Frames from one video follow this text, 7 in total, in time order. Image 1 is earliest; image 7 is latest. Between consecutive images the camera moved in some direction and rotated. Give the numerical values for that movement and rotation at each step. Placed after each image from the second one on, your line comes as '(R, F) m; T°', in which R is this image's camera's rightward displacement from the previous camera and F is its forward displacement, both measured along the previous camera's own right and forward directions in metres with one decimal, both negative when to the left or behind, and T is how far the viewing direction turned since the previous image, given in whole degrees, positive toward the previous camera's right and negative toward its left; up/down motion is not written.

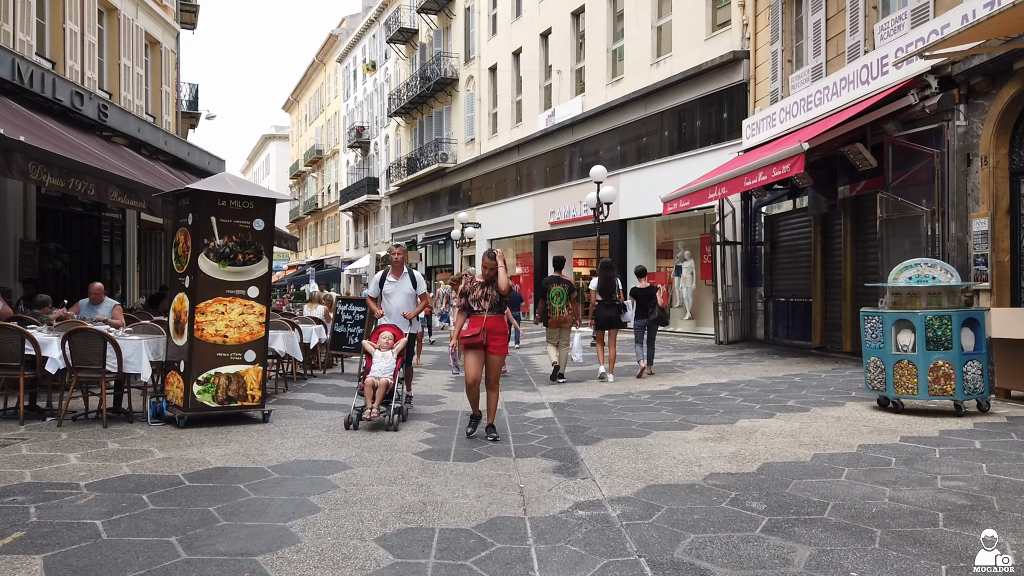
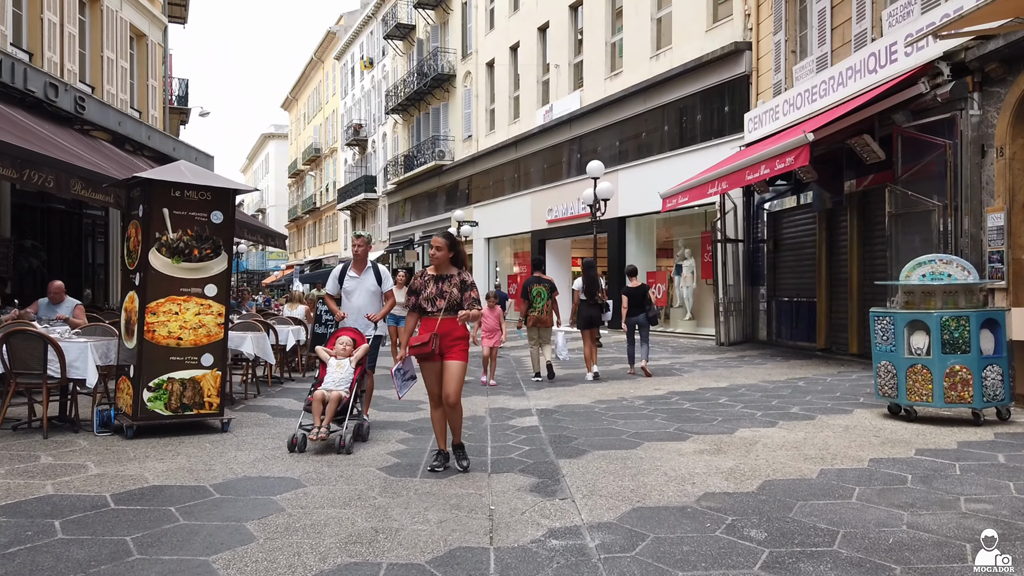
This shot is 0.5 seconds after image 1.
(+0.2, +0.5) m; 0°
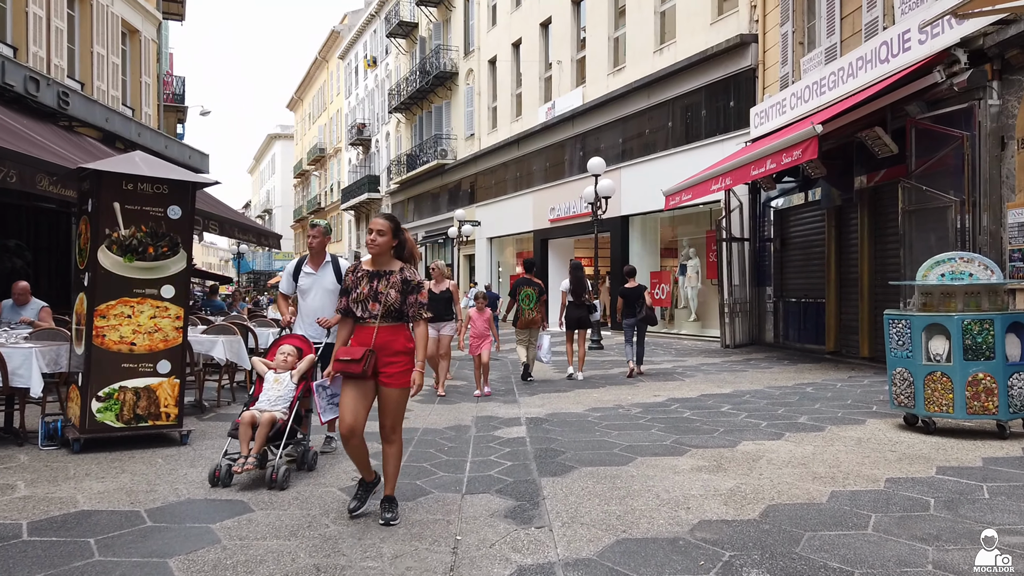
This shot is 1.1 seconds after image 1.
(+0.2, +0.5) m; -1°
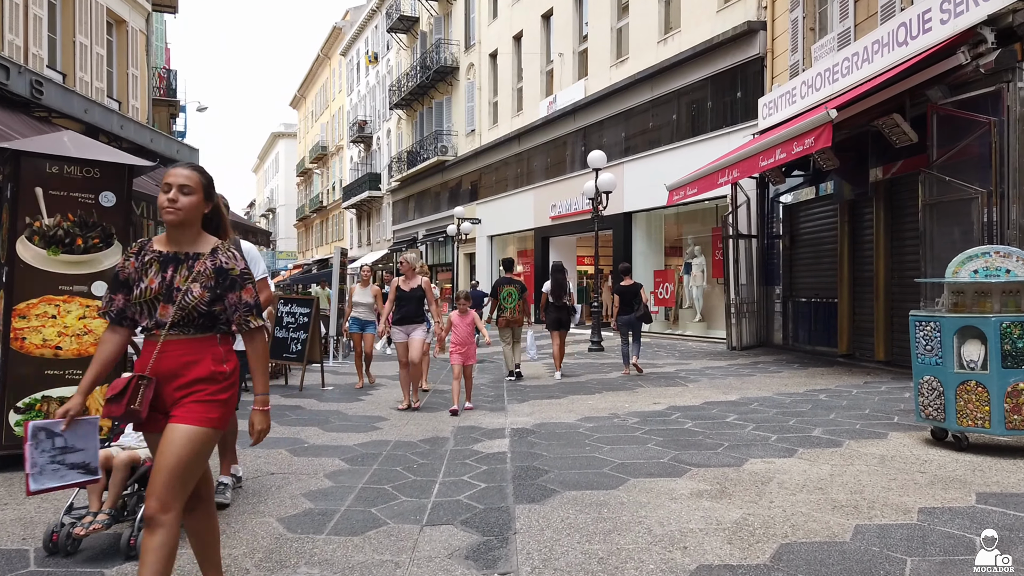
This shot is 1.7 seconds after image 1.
(+0.2, +0.6) m; 0°
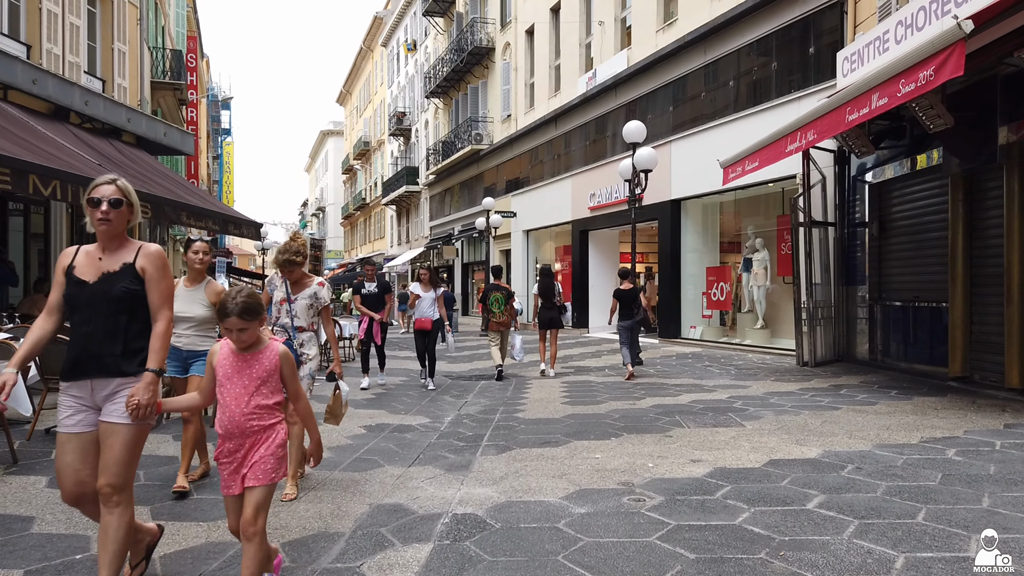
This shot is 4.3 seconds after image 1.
(+0.6, +2.5) m; -4°
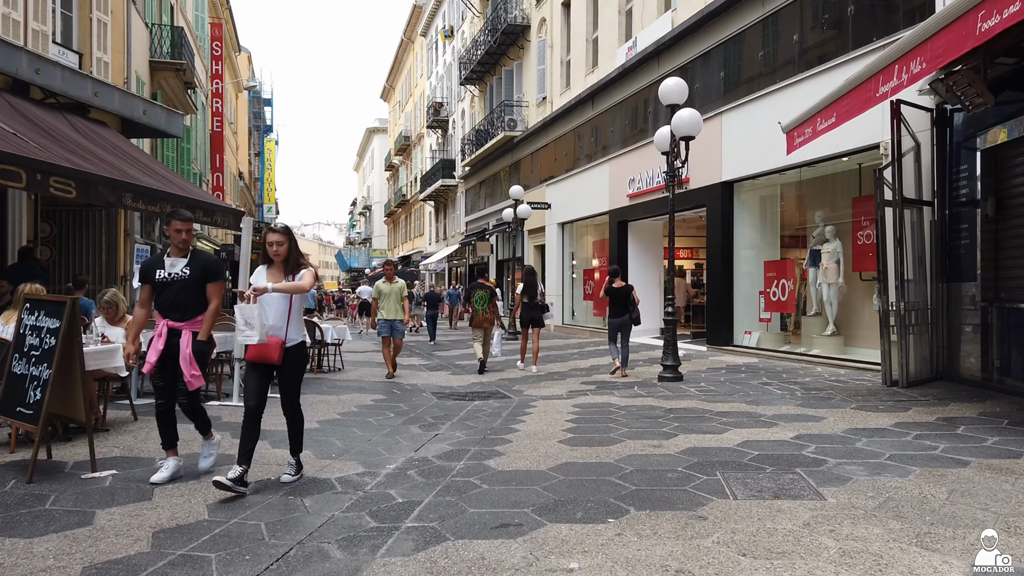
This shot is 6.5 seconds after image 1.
(+0.6, +2.2) m; -4°
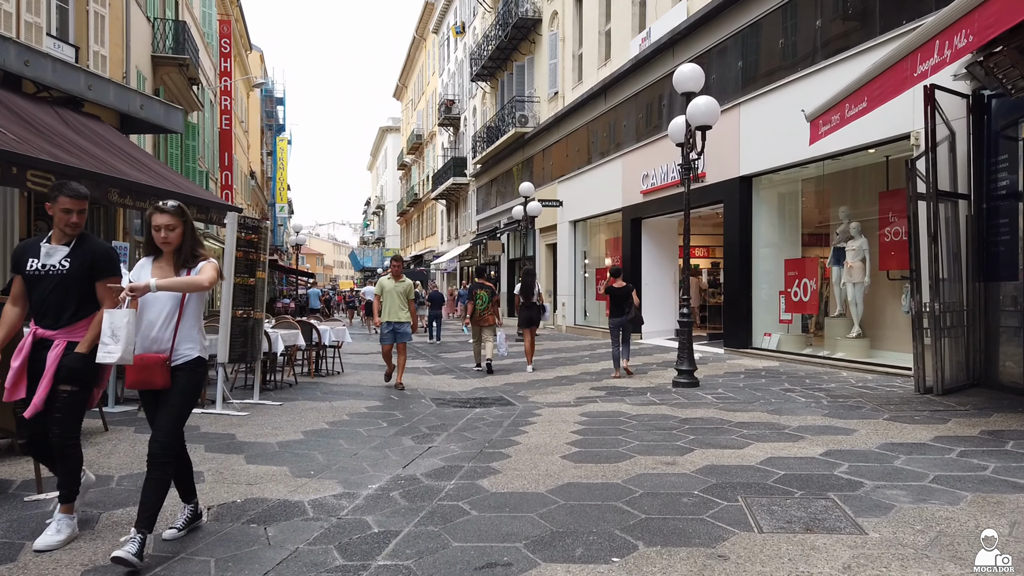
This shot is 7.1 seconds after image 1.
(+0.1, +0.5) m; -1°
